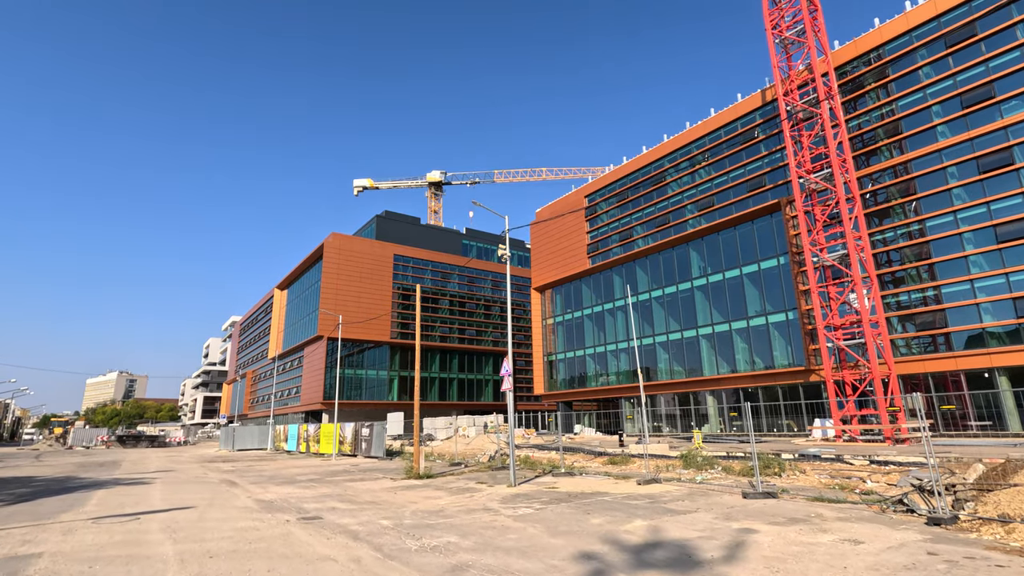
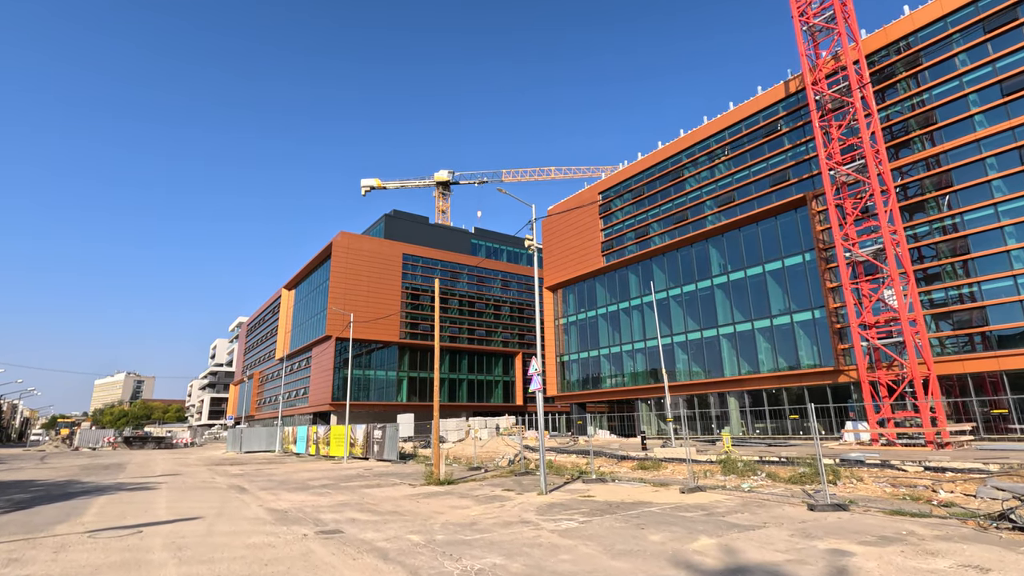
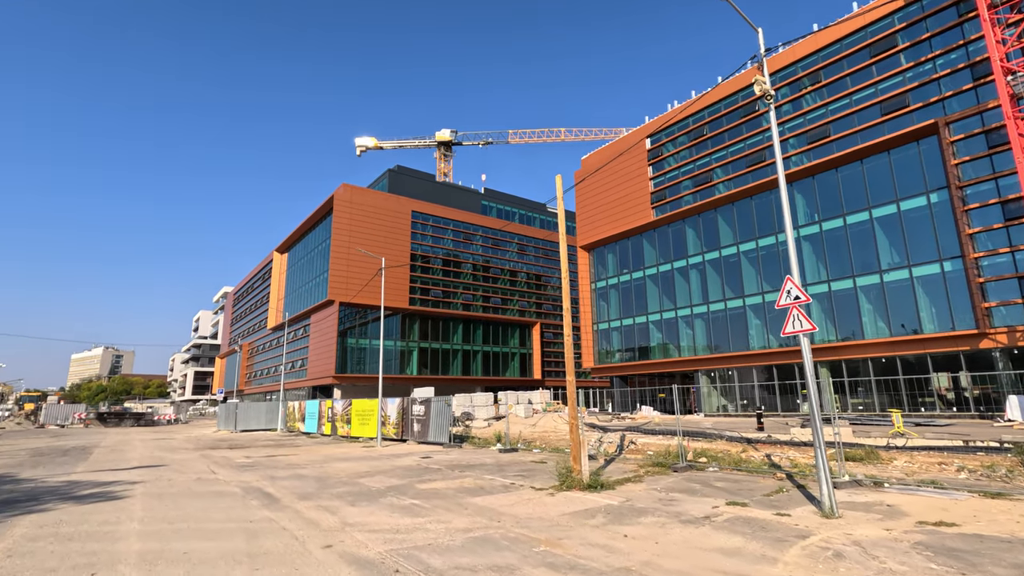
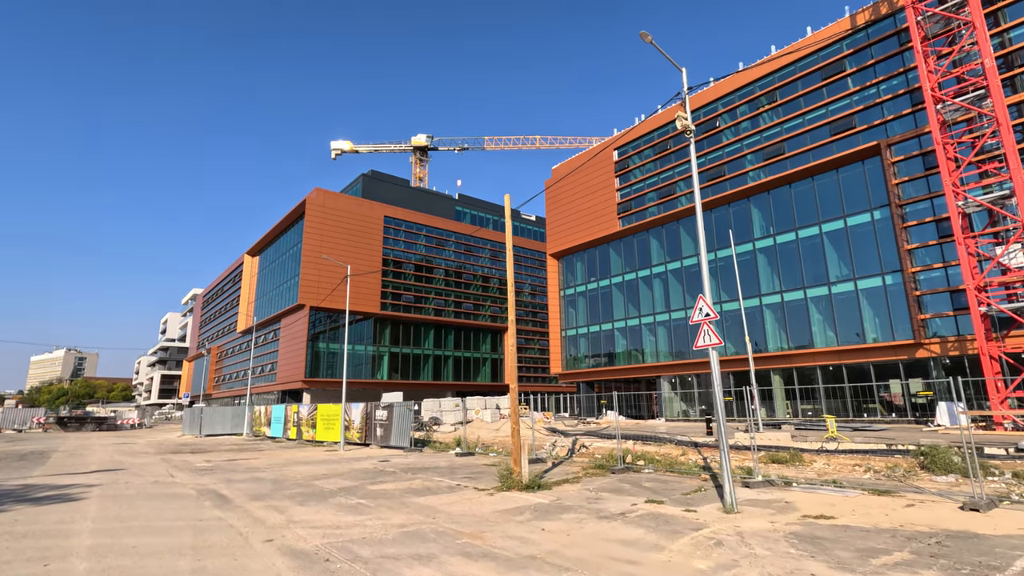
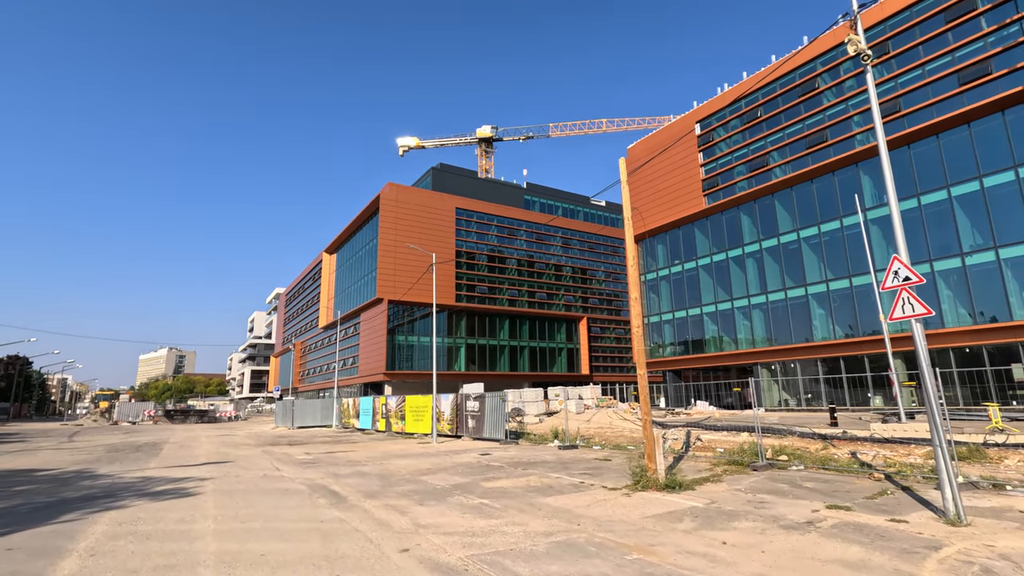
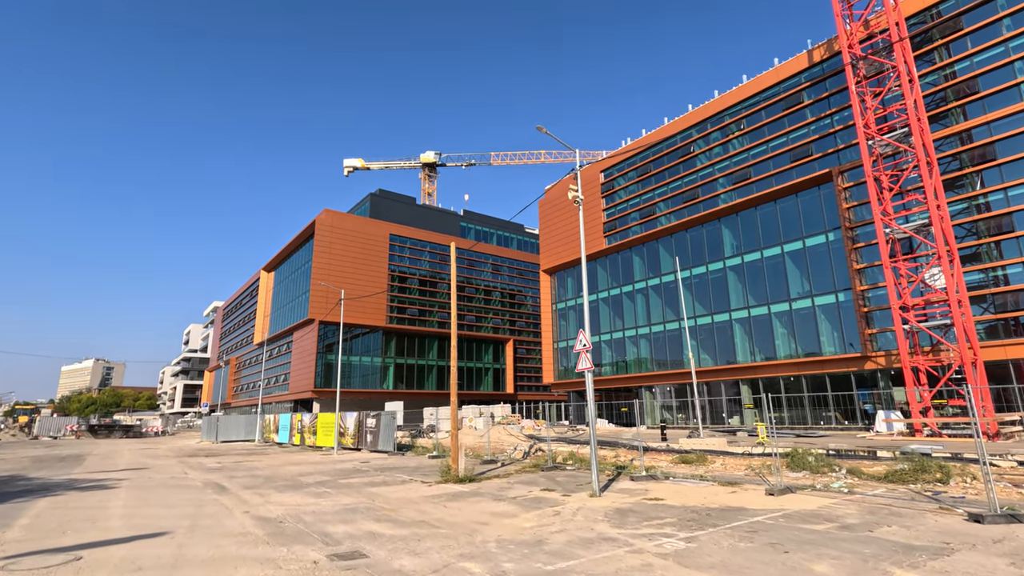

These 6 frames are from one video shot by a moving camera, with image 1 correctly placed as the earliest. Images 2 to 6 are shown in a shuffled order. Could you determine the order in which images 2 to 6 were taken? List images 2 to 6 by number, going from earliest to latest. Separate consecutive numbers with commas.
2, 6, 4, 3, 5
